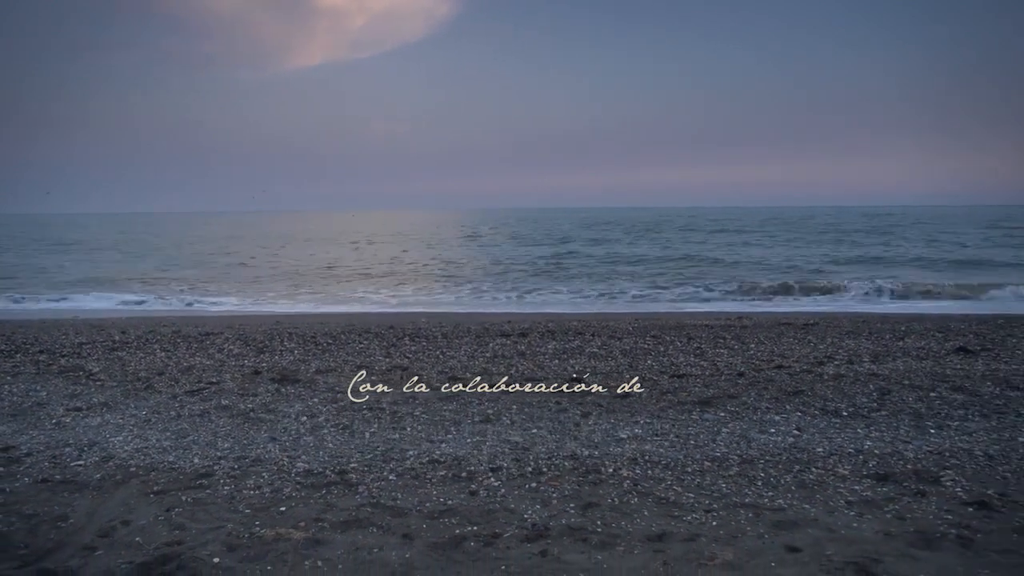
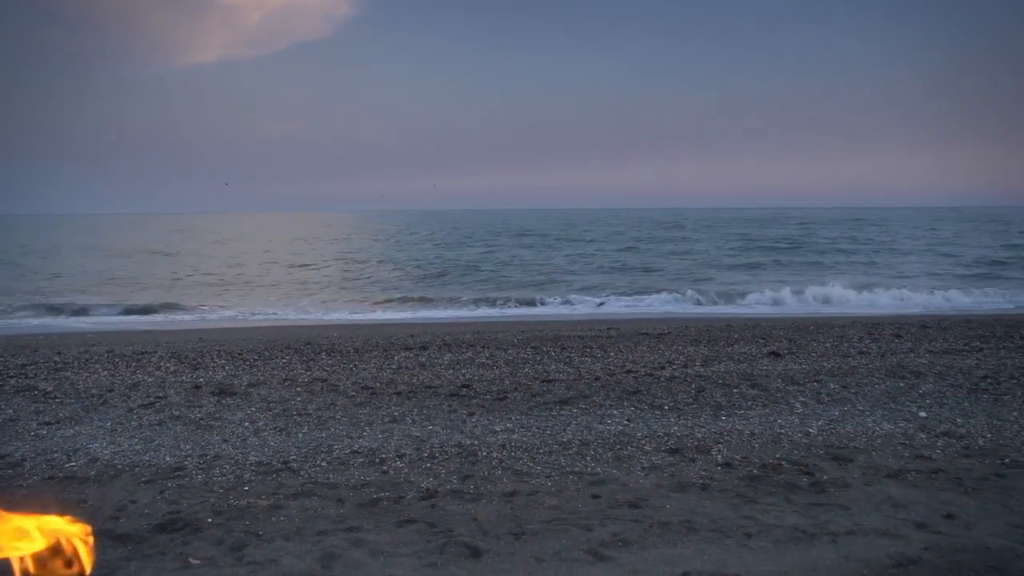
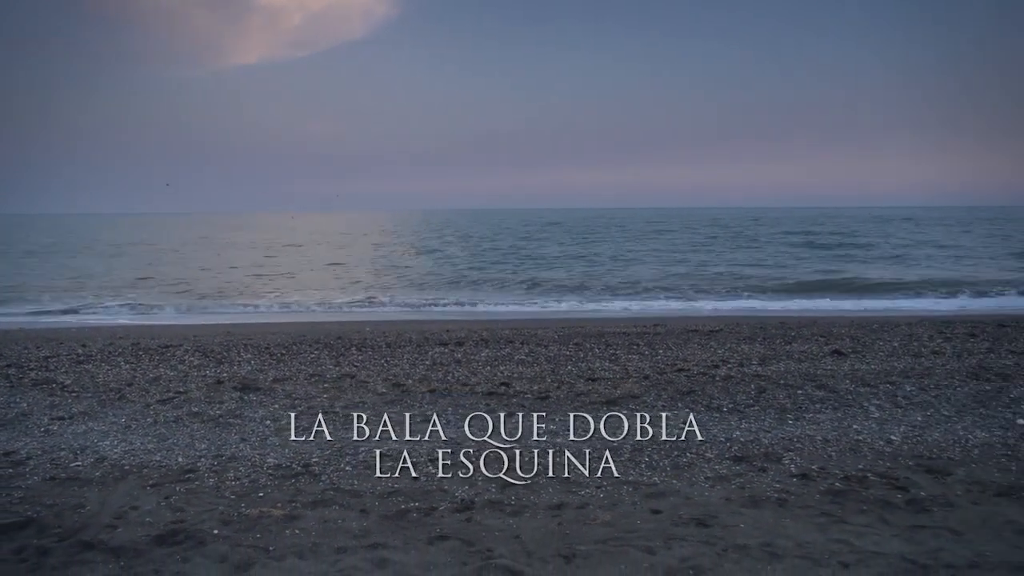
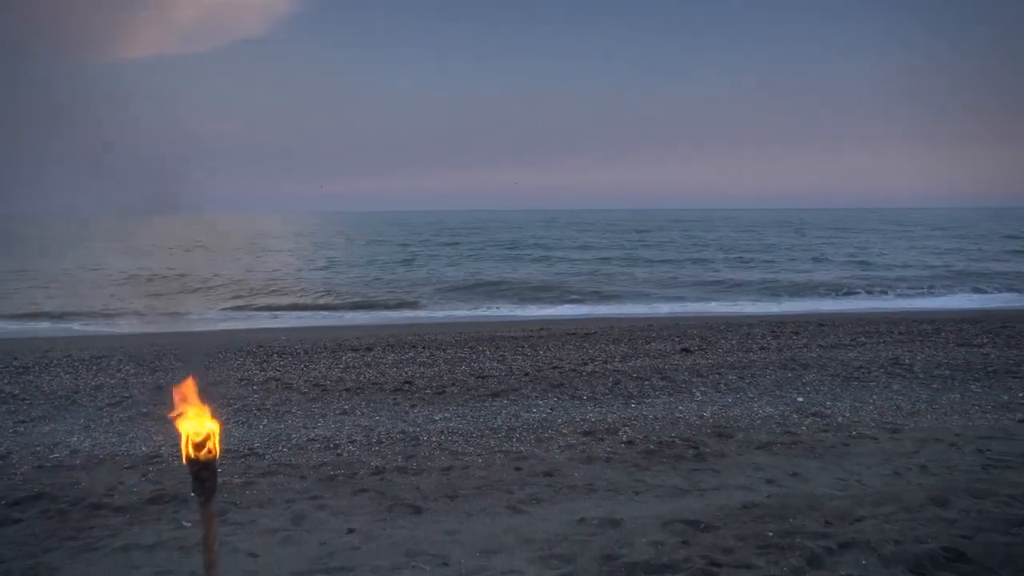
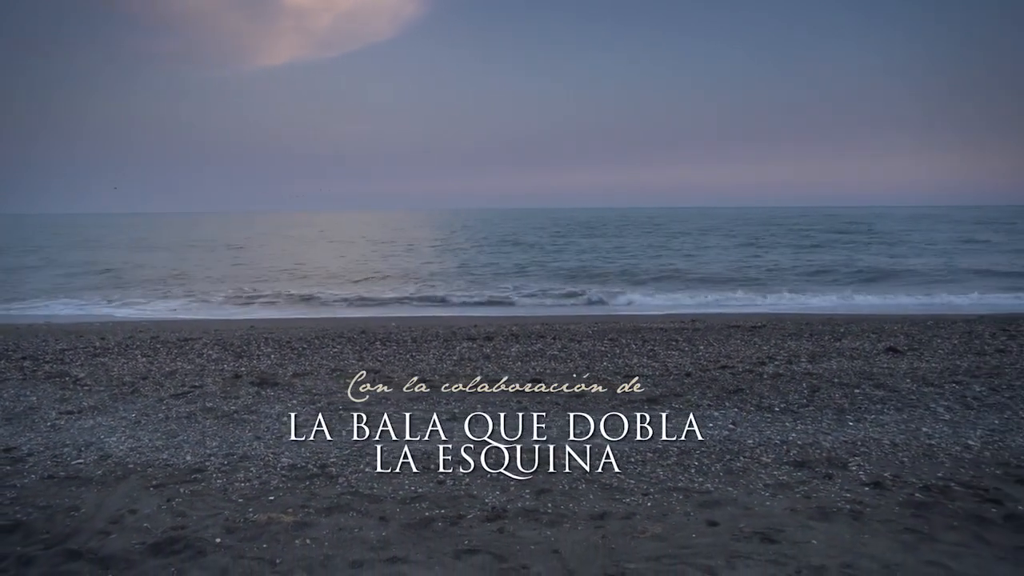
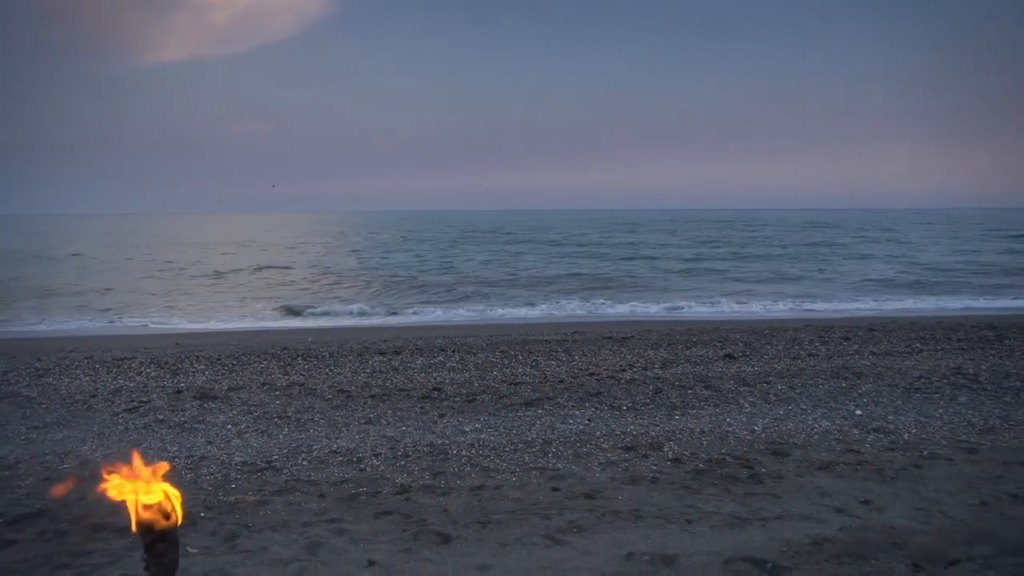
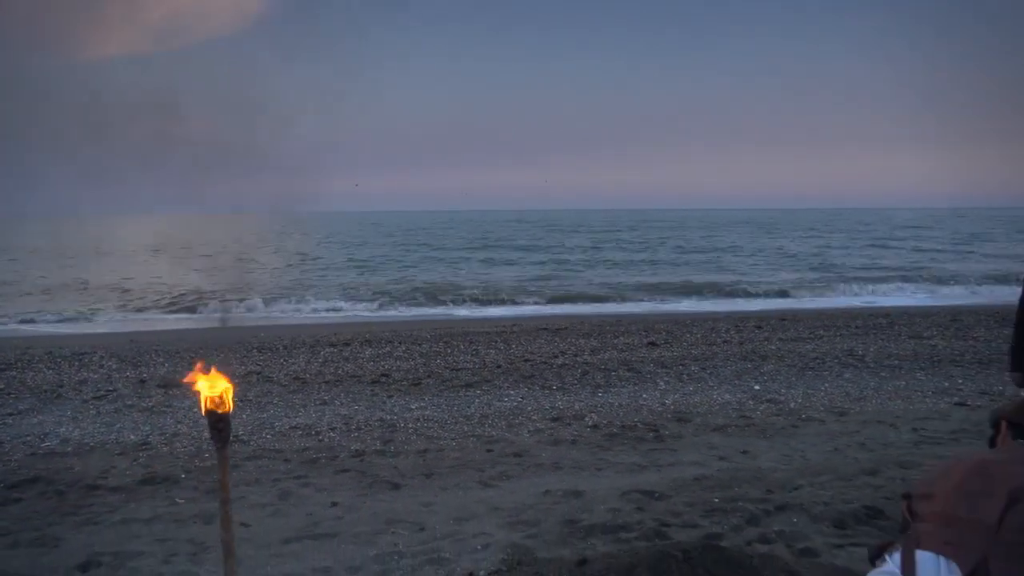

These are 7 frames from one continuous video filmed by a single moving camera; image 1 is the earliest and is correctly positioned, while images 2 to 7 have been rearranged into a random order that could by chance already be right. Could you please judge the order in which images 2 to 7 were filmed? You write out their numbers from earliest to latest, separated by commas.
5, 3, 2, 6, 4, 7
